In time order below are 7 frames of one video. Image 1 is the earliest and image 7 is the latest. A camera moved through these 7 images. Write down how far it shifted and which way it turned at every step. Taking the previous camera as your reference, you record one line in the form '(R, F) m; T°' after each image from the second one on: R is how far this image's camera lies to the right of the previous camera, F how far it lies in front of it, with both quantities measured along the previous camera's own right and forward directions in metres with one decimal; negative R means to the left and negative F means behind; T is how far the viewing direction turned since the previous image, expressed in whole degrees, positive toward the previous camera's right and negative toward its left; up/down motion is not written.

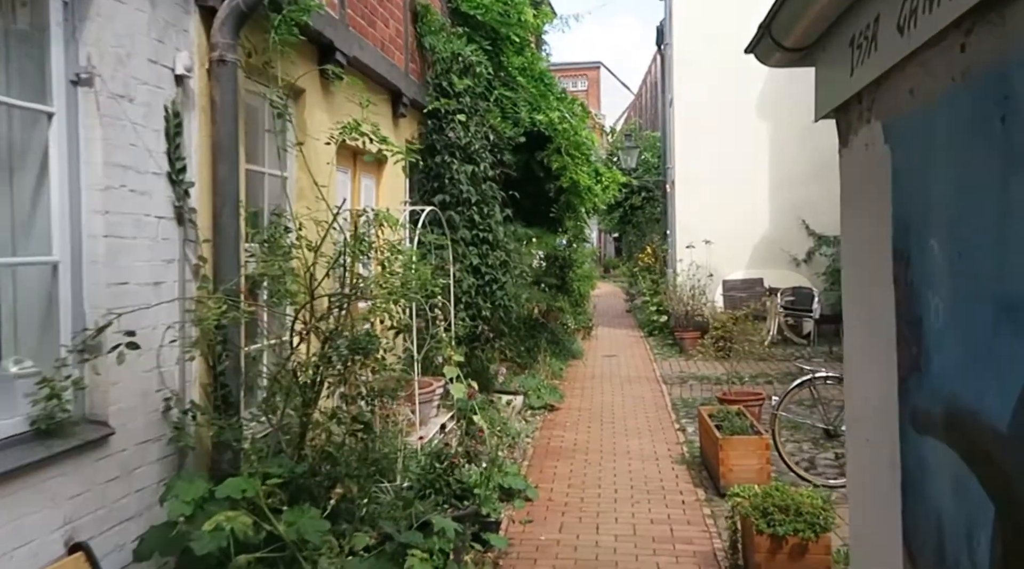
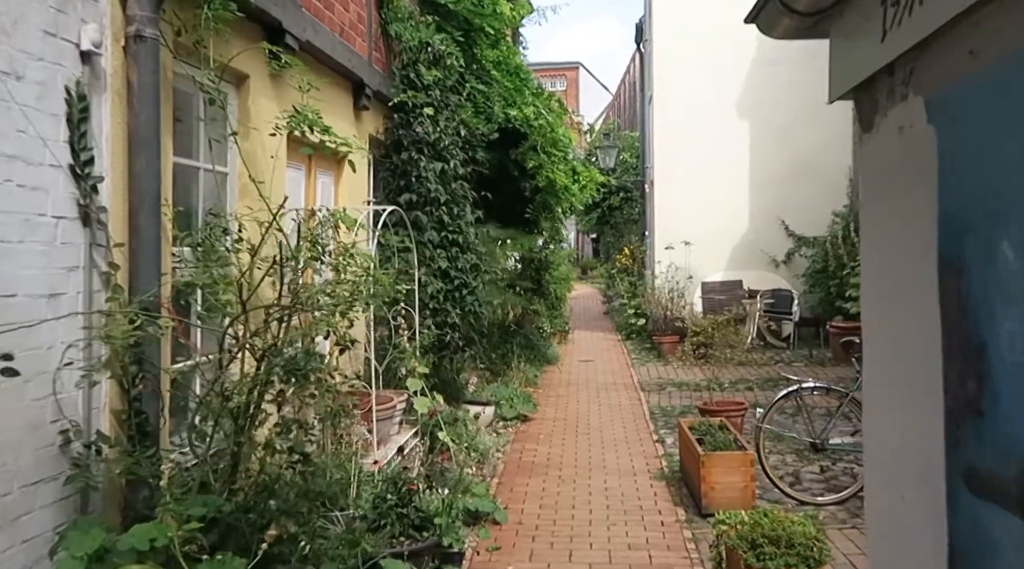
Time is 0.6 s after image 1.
(+0.1, +0.4) m; +1°
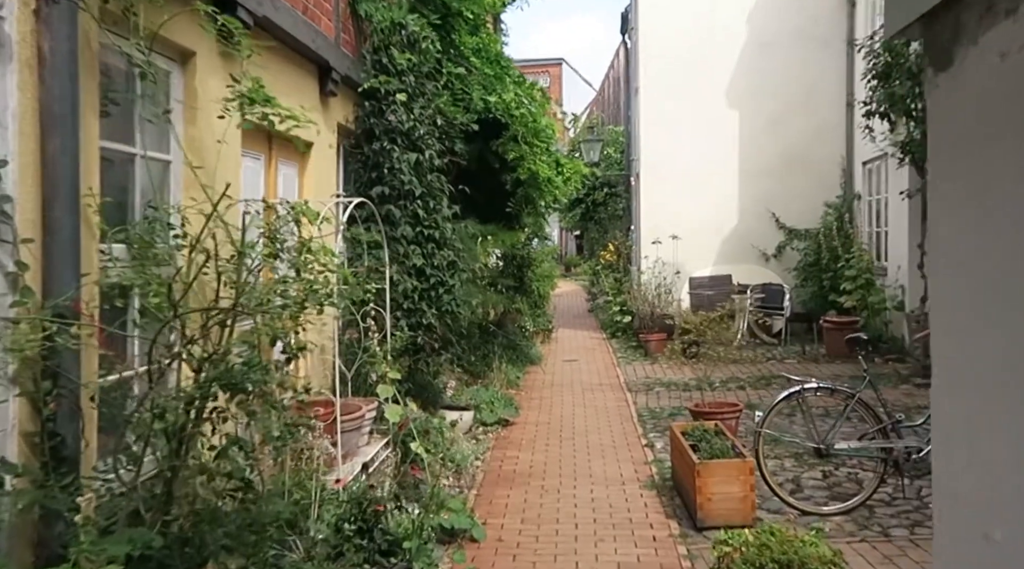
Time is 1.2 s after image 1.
(0.0, +0.4) m; +1°
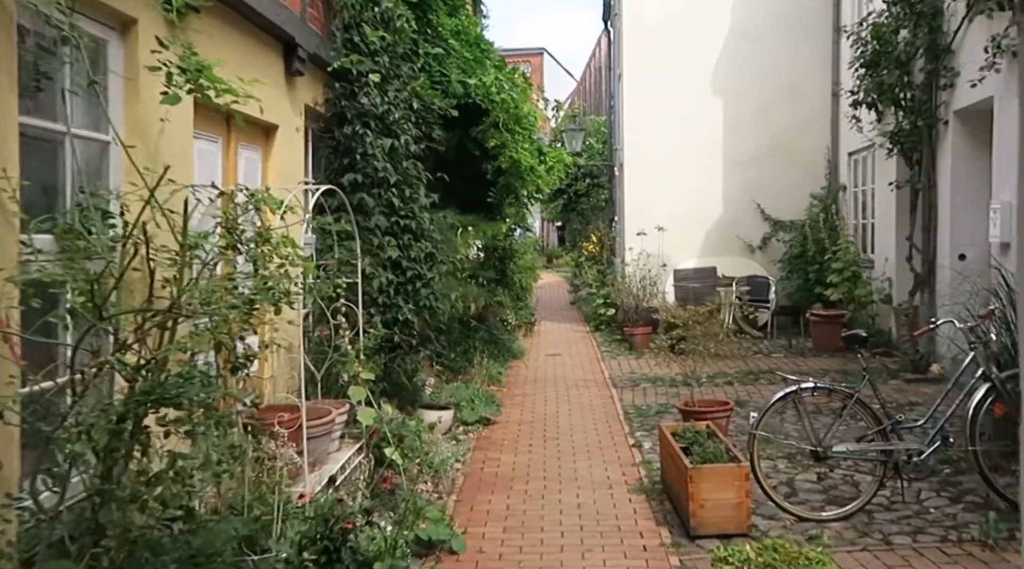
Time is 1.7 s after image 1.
(0.0, +0.4) m; +1°
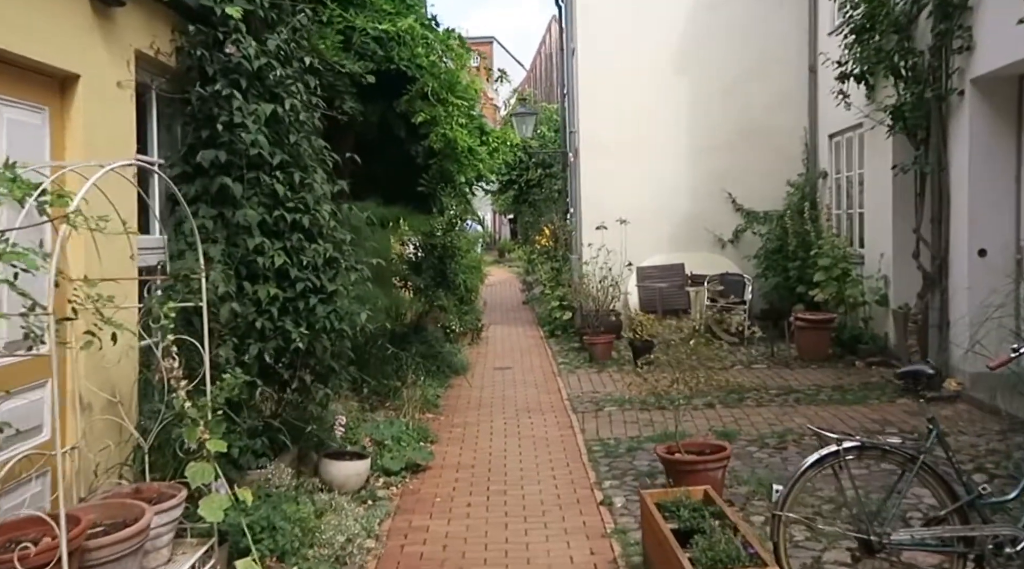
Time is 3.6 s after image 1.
(+0.1, +1.6) m; +3°
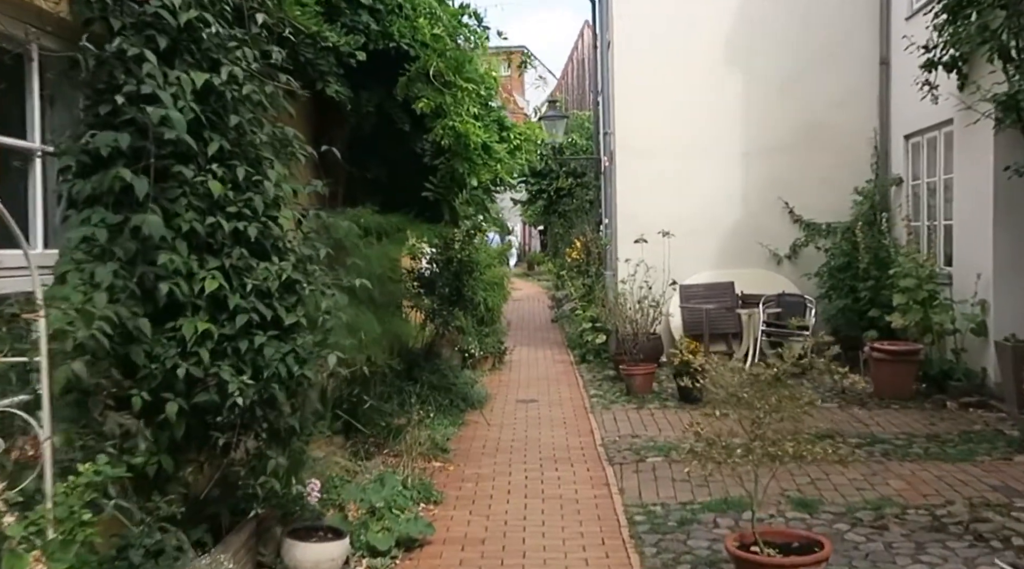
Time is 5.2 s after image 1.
(0.0, +1.3) m; -2°
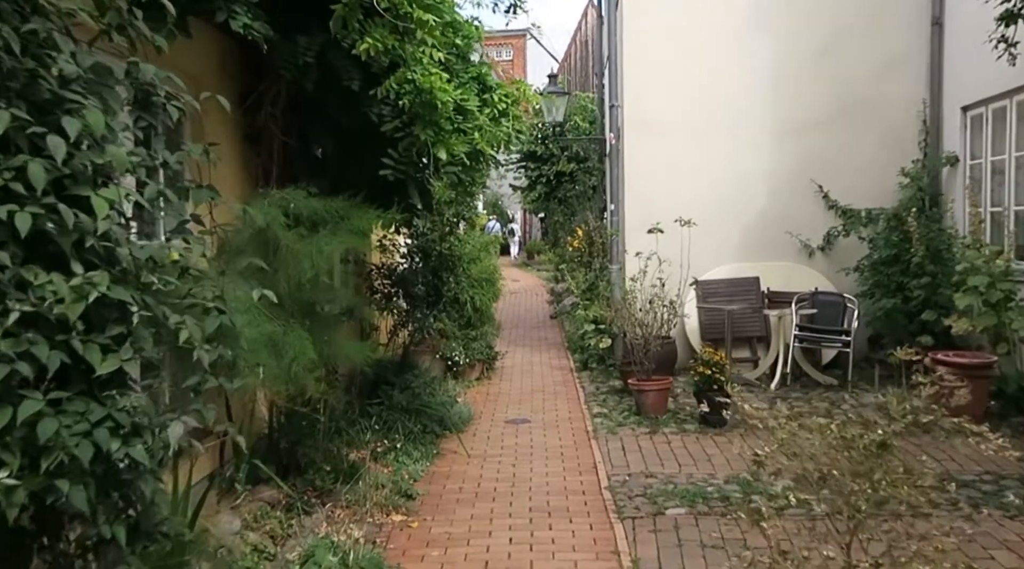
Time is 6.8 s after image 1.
(+0.1, +1.5) m; 0°
